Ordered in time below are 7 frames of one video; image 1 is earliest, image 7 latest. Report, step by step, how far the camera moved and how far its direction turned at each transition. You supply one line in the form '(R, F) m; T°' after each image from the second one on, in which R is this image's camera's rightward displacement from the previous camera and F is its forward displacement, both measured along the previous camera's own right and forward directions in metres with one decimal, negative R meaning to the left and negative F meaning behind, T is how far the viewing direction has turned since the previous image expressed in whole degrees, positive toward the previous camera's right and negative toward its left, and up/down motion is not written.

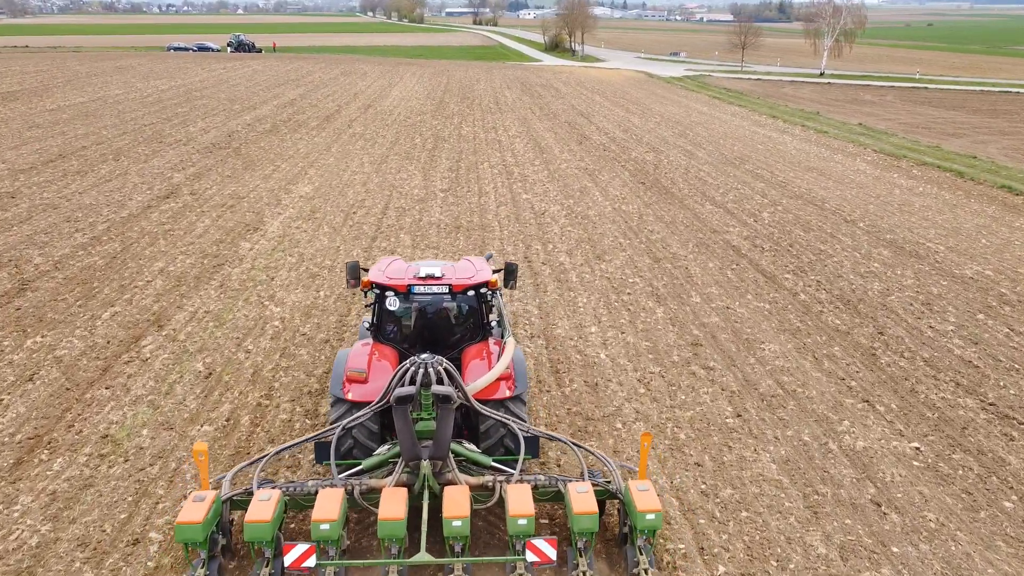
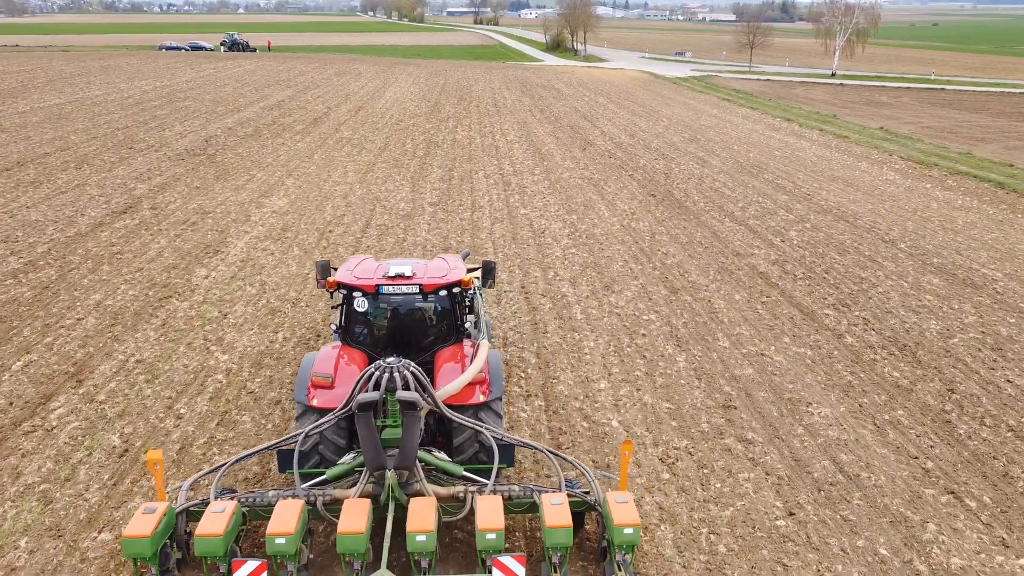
(+0.1, +1.7) m; 0°
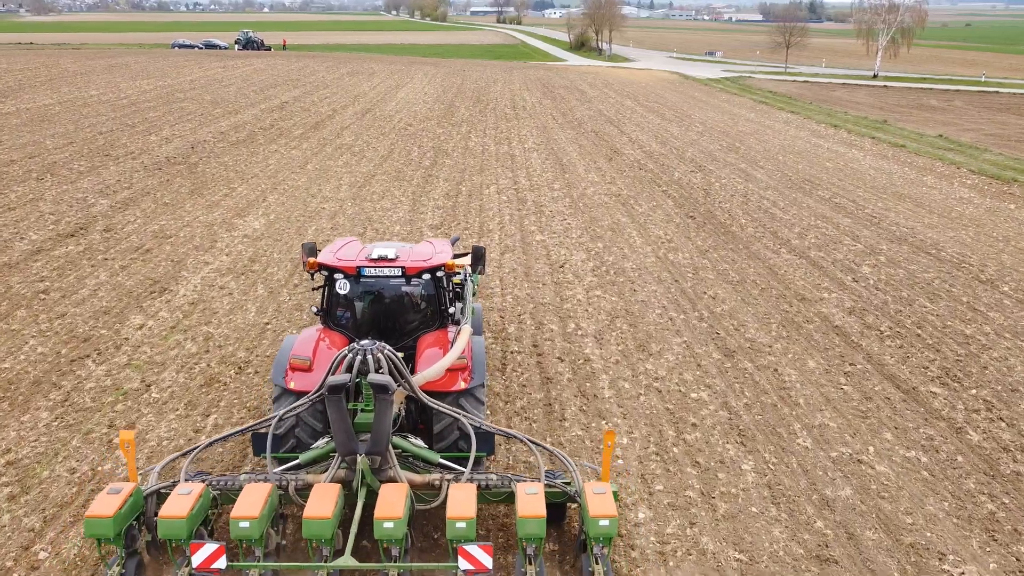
(+0.1, +2.3) m; -1°
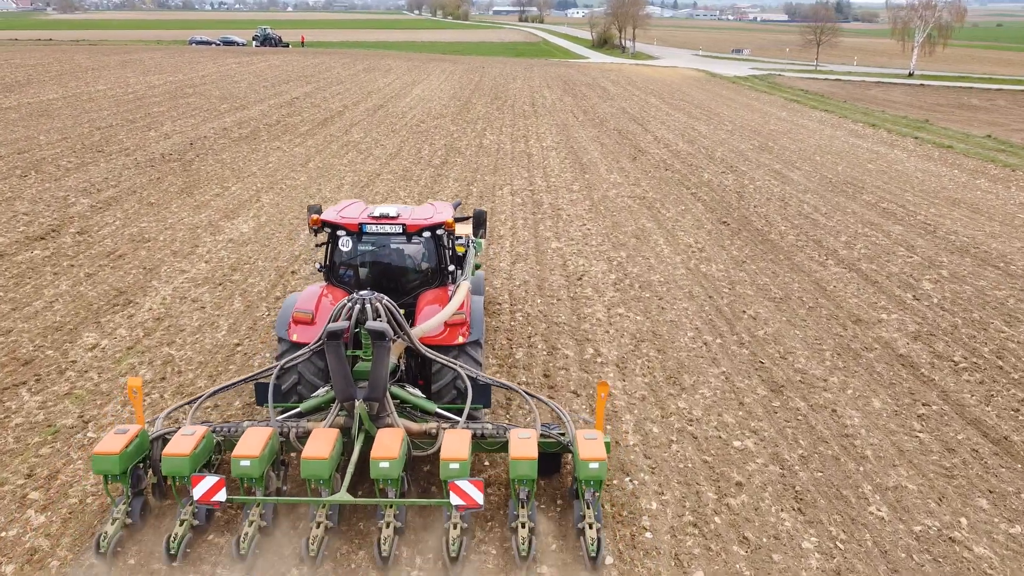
(+0.1, +1.3) m; -1°
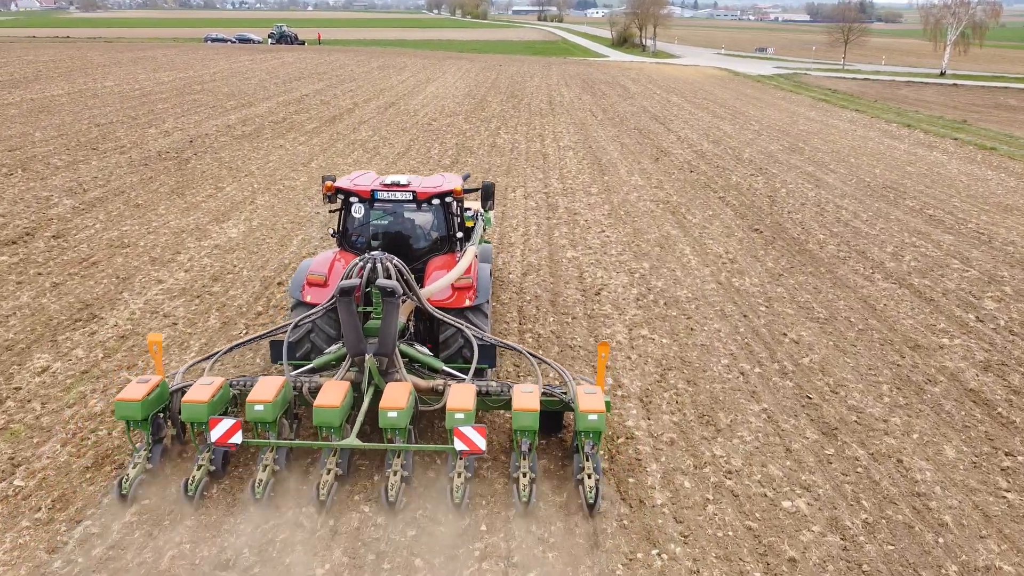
(+0.1, +1.0) m; -1°
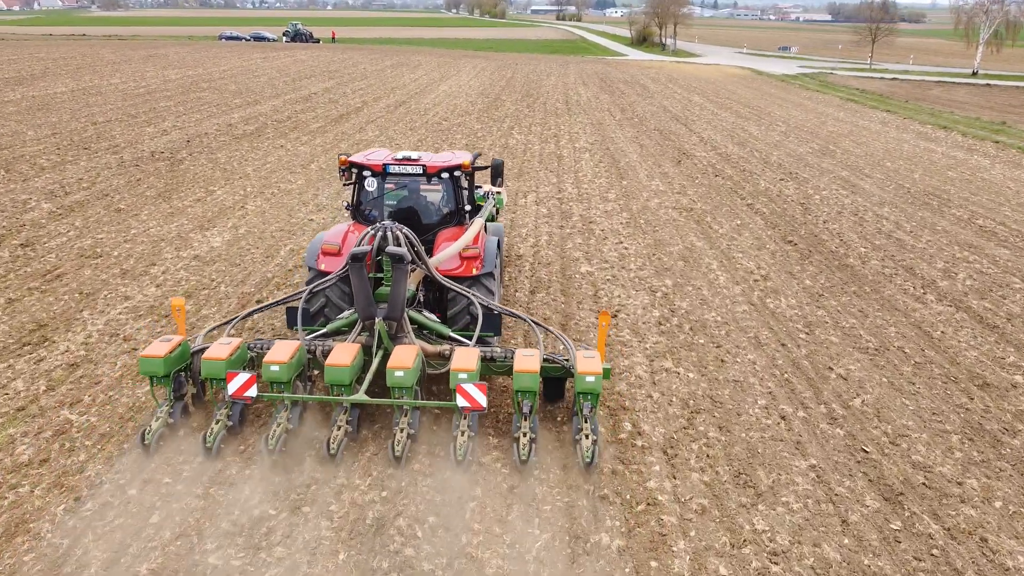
(+0.1, +1.0) m; -1°
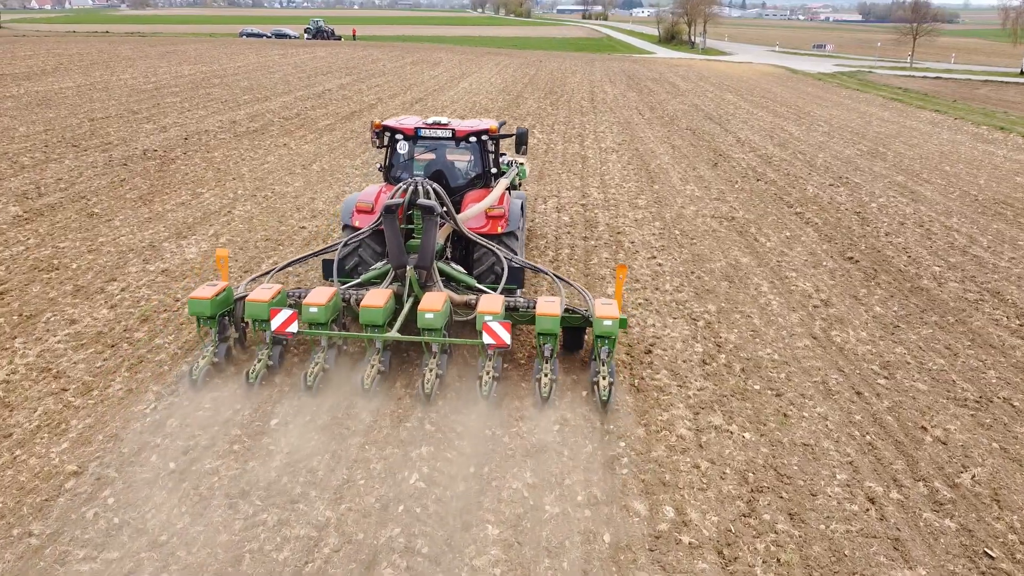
(+0.1, +1.3) m; -2°
